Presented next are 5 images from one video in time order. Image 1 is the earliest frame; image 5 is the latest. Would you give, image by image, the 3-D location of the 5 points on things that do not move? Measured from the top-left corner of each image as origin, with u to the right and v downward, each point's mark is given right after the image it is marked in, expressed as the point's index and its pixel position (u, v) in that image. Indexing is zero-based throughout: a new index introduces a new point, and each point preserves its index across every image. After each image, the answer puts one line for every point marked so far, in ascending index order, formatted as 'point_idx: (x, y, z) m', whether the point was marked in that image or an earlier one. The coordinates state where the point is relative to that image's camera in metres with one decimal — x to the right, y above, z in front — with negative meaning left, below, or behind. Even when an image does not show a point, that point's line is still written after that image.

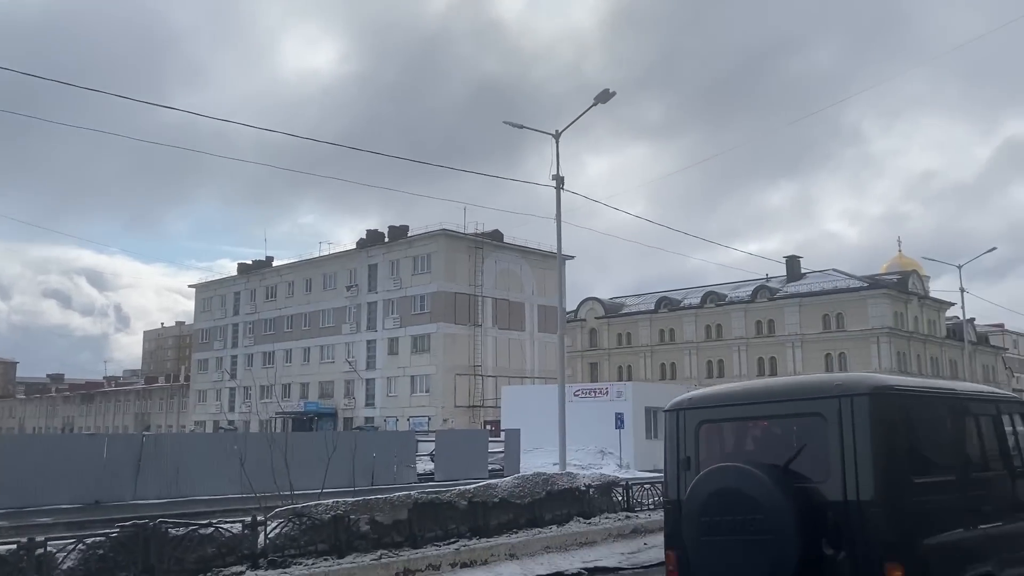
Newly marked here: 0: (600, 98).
0: (+2.0, +4.3, +19.5) m
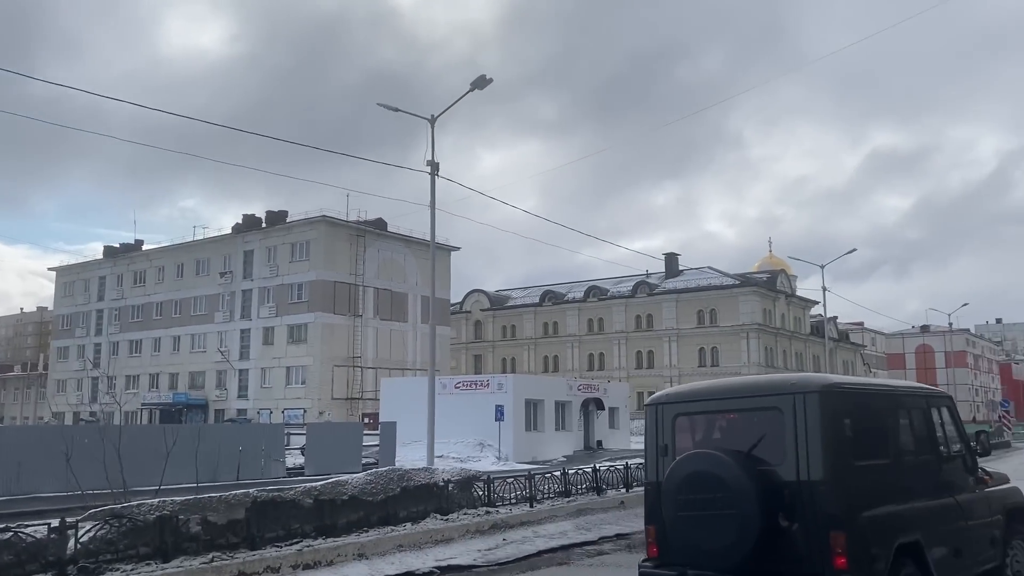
0: (-0.8, +4.6, +19.1) m
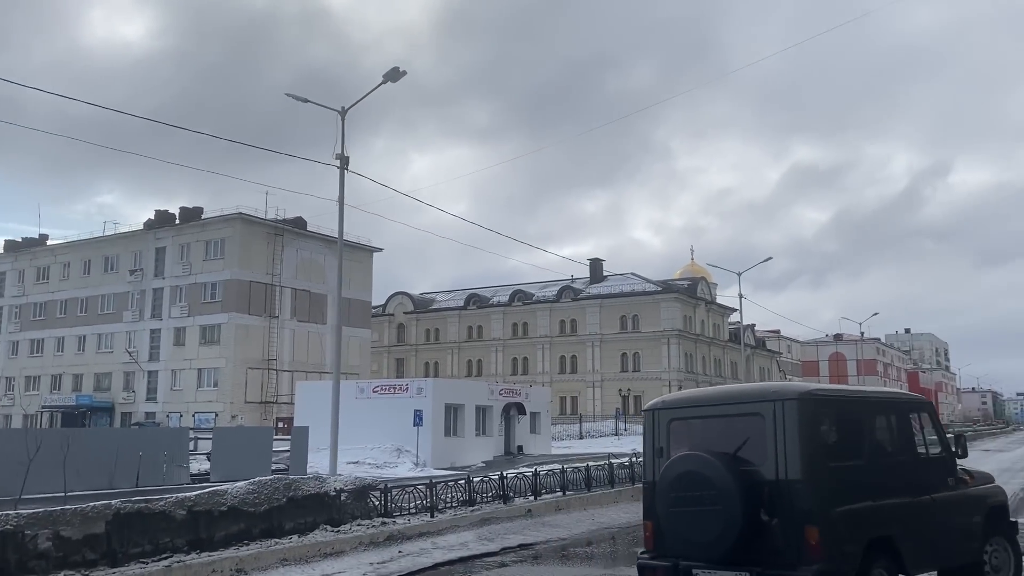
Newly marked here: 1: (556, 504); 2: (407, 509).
0: (-2.6, +4.6, +18.4) m
1: (+0.8, -3.9, +15.3) m
2: (-1.6, -3.3, +12.8) m
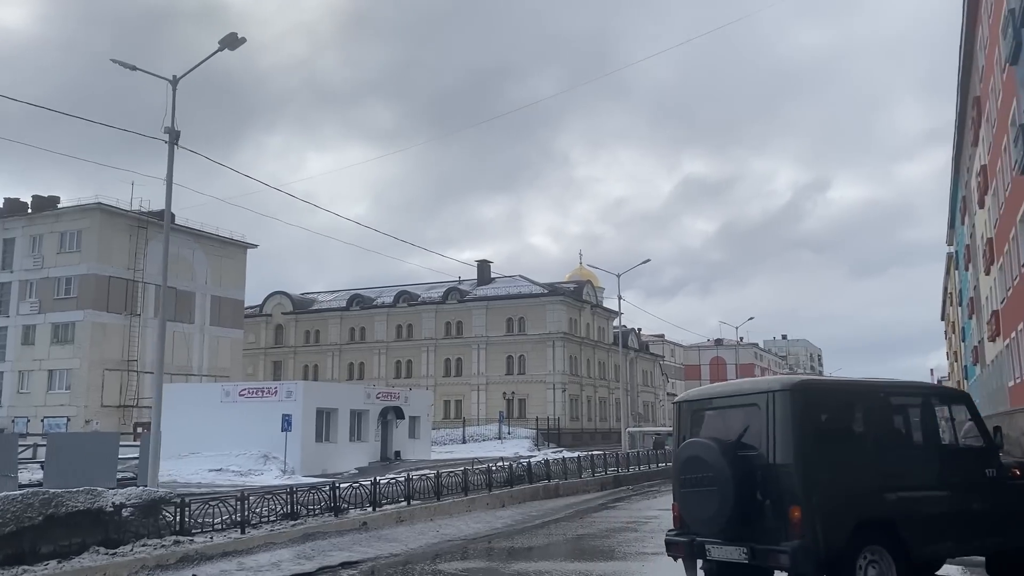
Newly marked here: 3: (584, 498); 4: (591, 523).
0: (-5.5, +4.8, +16.6) m
1: (-1.9, -3.7, +13.9) m
2: (-3.9, -3.1, +11.1) m
3: (+1.7, -4.9, +19.6) m
4: (+1.4, -4.3, +15.4) m
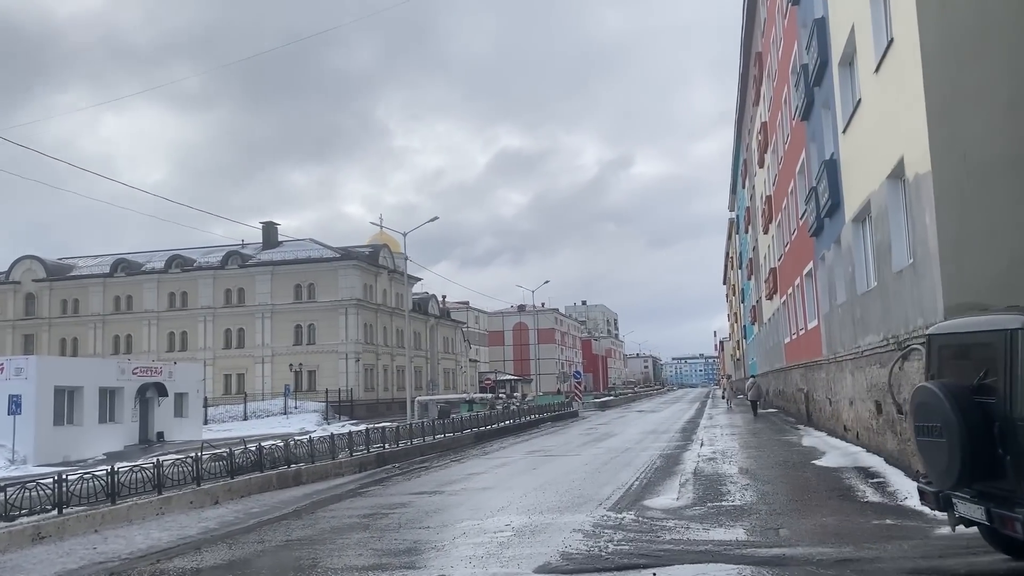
0: (-9.8, +5.7, +11.8) m
1: (-5.7, -2.9, +10.2) m
2: (-7.0, -2.4, +7.0) m
3: (-3.5, -3.8, +16.6) m
4: (-2.8, -3.4, +12.4) m
